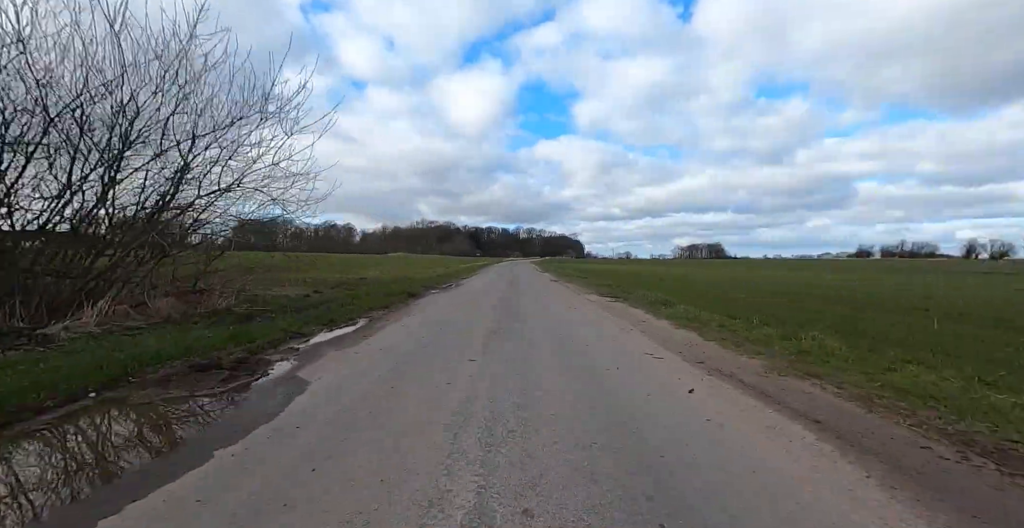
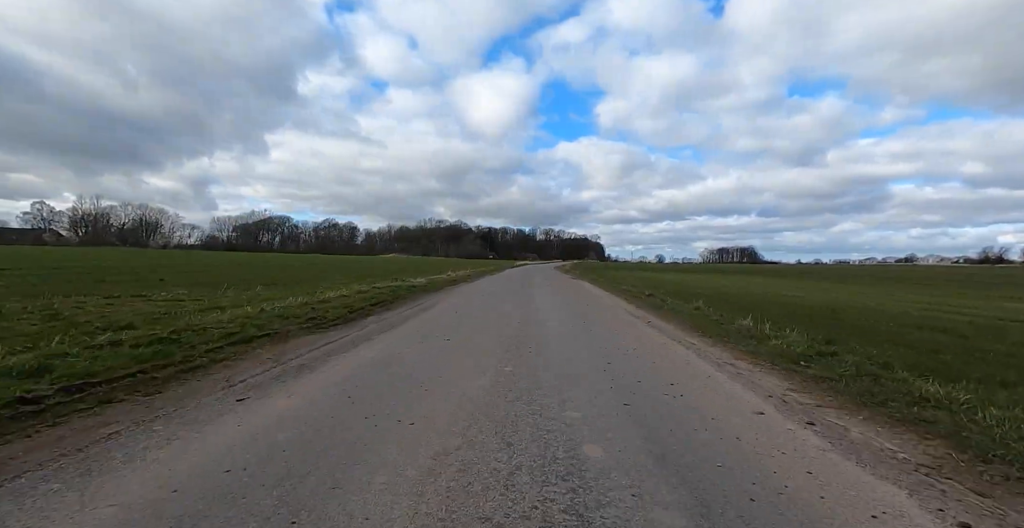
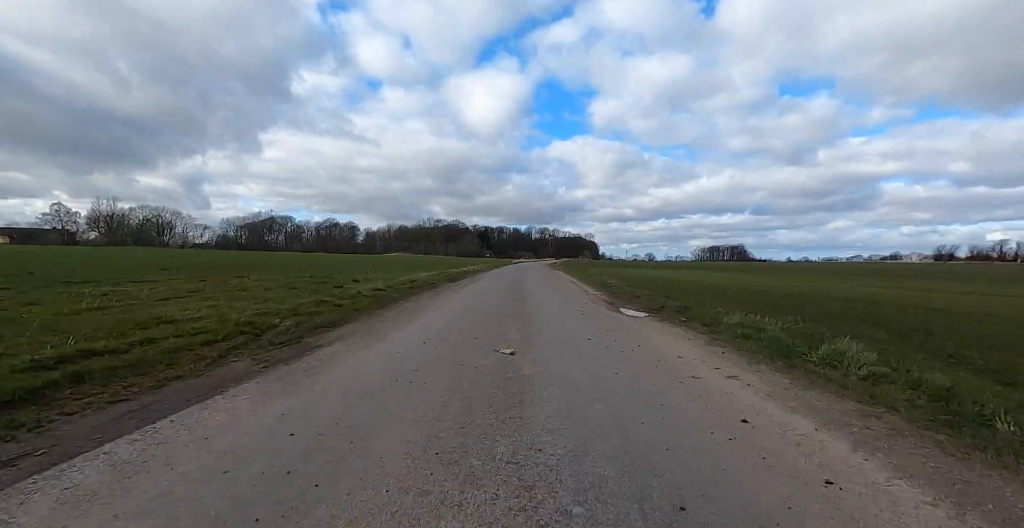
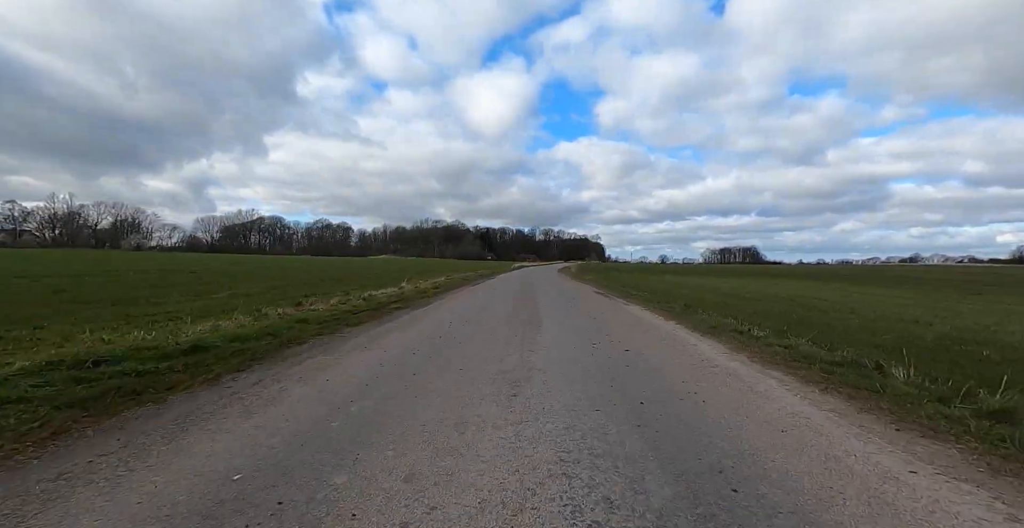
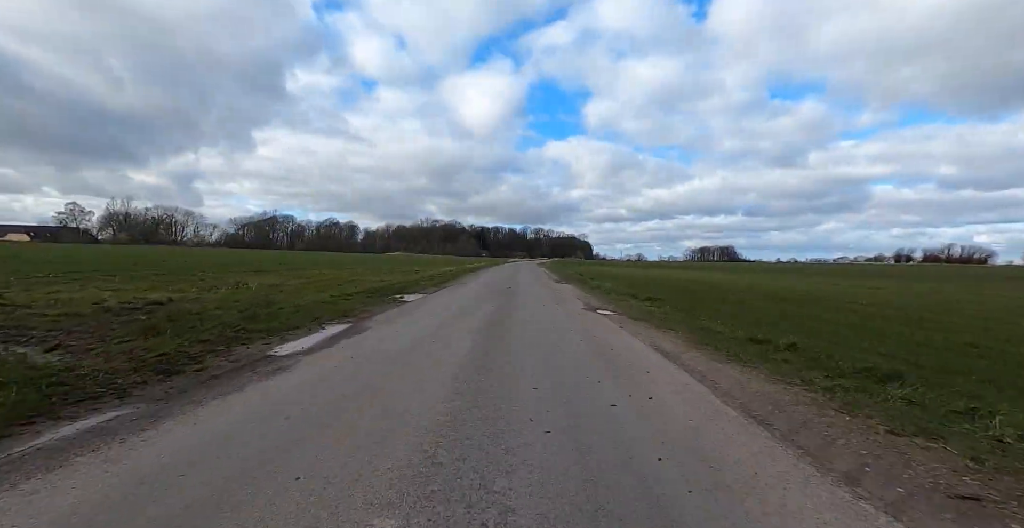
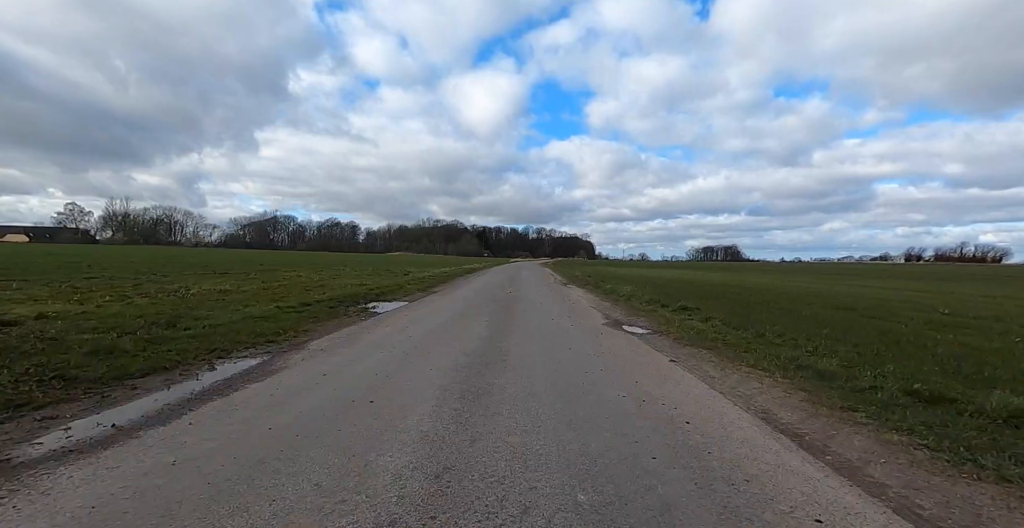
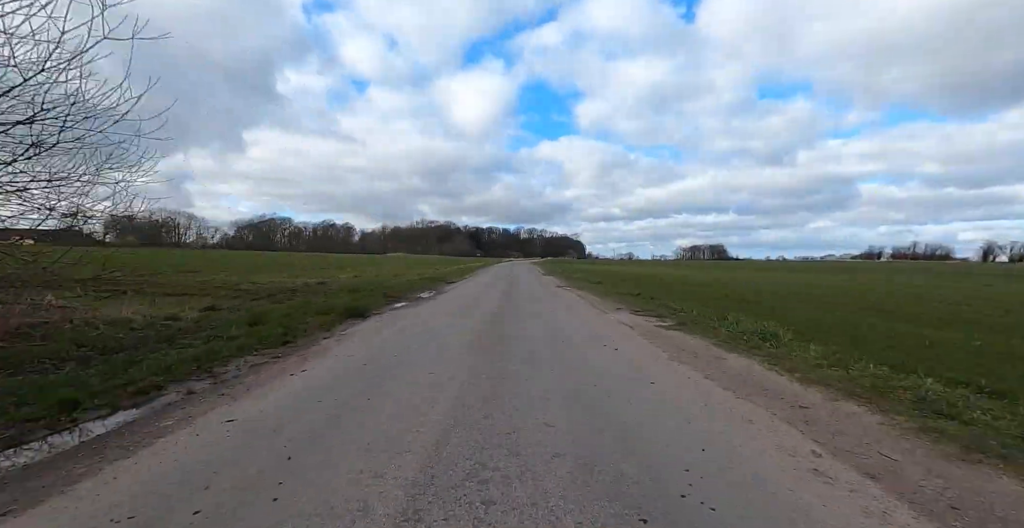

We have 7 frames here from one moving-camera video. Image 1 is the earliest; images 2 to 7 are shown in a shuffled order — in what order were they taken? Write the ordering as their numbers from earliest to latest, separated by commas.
7, 5, 6, 3, 2, 4
